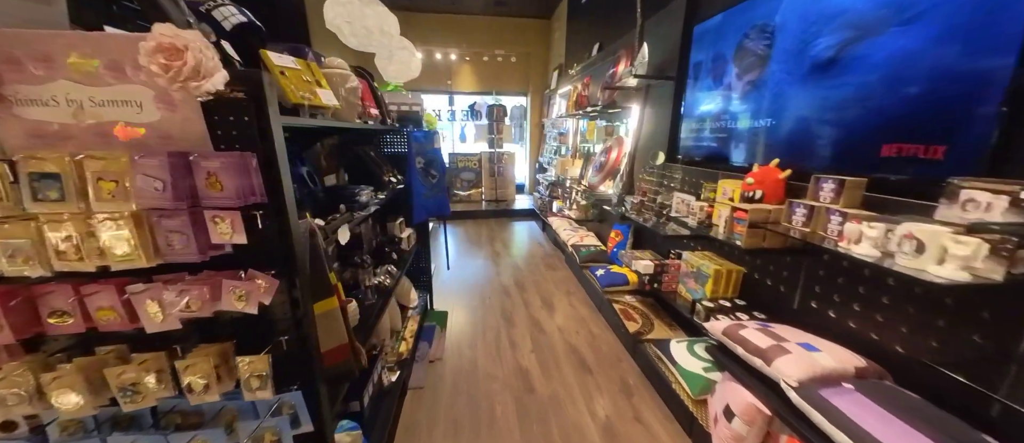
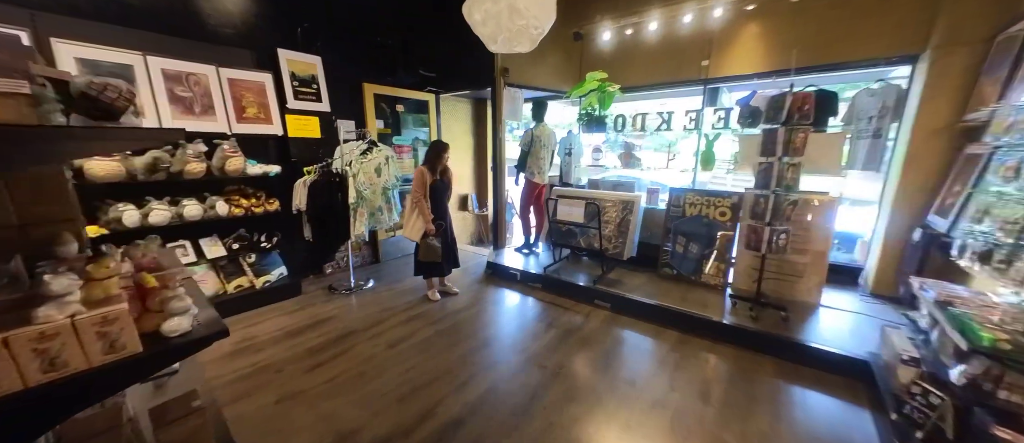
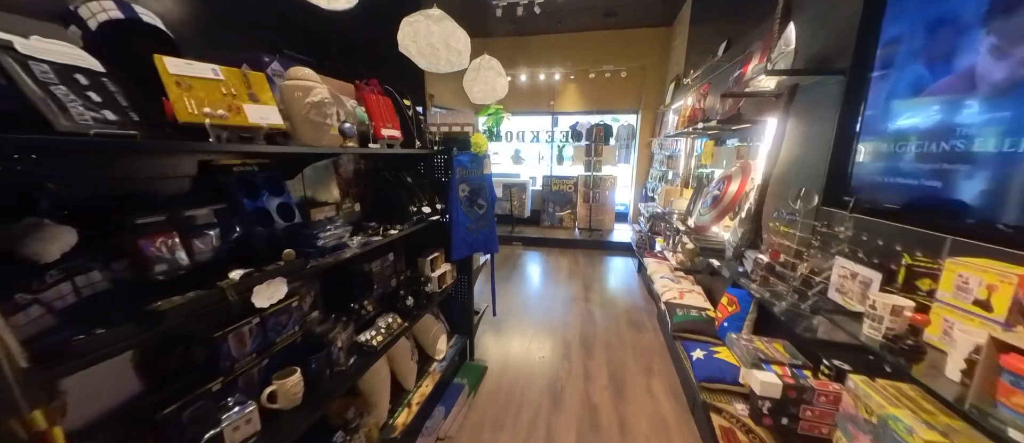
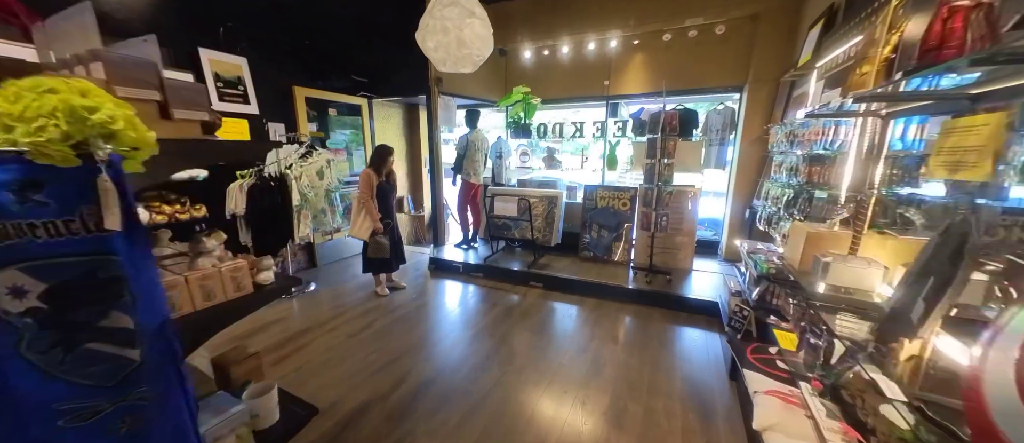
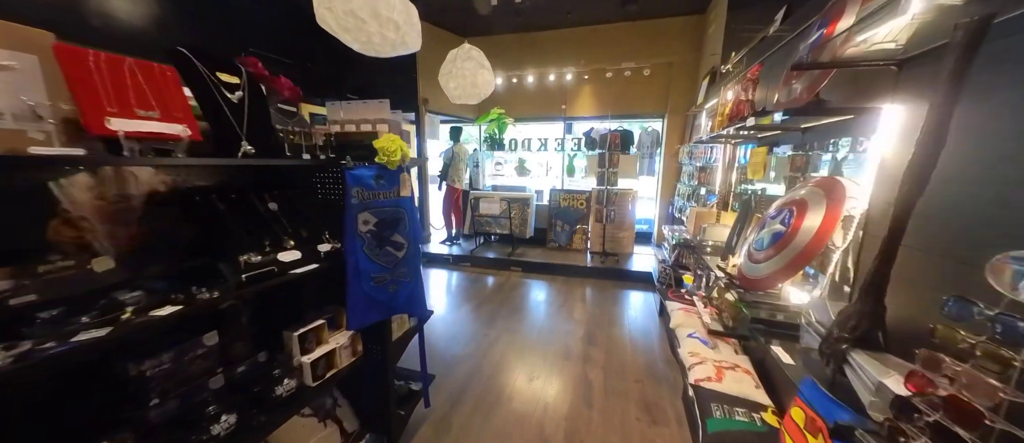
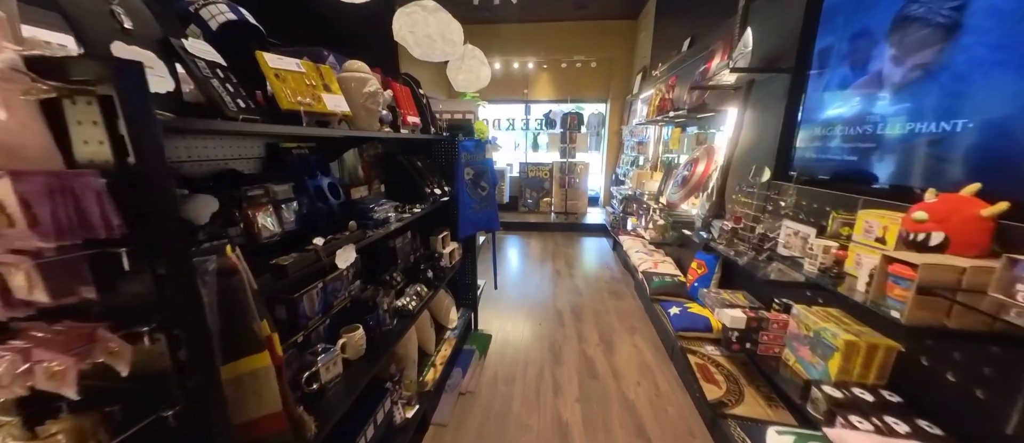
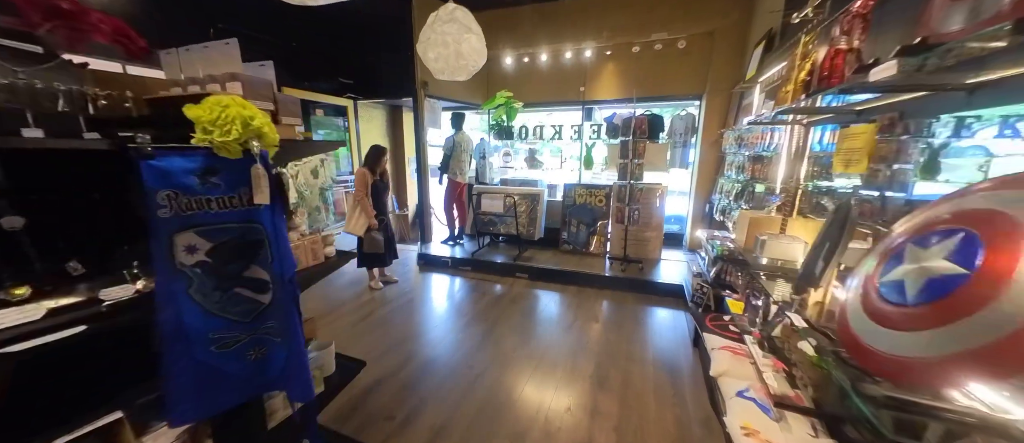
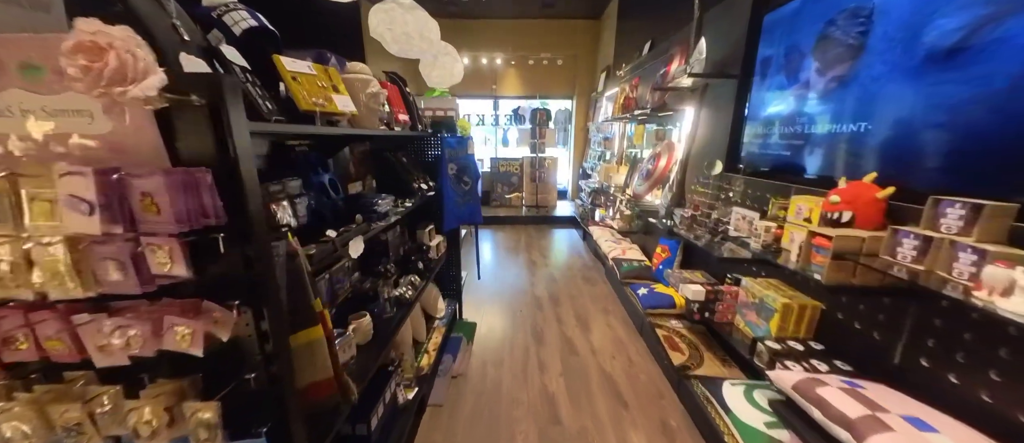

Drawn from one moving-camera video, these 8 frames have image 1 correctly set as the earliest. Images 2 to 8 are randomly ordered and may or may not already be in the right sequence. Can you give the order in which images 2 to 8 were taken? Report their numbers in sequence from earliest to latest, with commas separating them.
8, 6, 3, 5, 7, 4, 2
